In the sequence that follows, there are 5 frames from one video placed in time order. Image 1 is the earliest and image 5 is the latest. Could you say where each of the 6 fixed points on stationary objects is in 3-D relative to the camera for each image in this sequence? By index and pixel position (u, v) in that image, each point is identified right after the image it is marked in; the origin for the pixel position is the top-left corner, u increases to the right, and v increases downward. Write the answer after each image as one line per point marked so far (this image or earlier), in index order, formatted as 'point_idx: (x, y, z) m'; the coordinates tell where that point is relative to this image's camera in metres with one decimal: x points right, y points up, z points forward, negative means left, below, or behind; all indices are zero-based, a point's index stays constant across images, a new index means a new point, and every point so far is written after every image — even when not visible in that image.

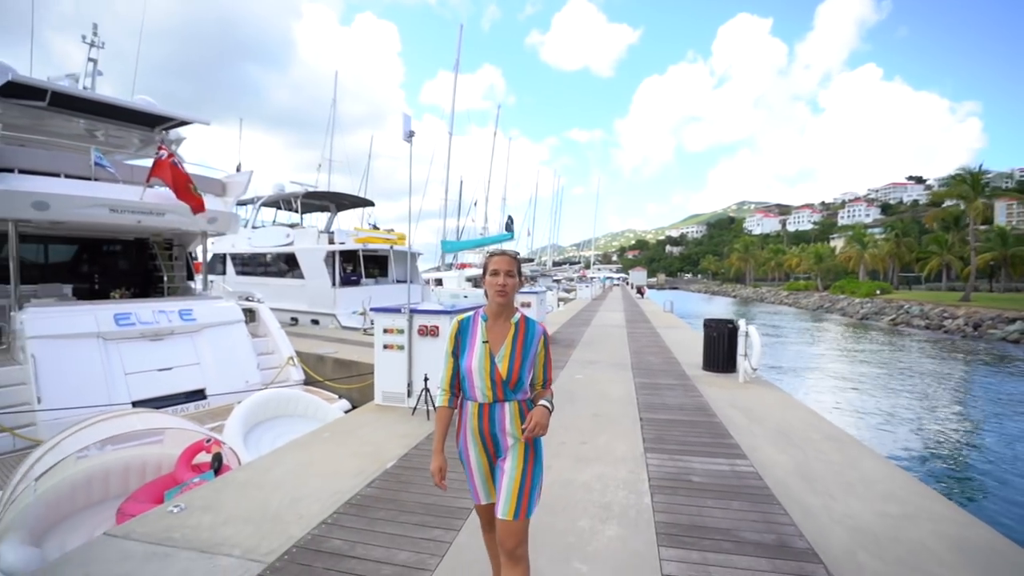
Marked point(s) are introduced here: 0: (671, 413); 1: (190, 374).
0: (+1.5, -1.2, +5.3) m
1: (-4.3, -1.2, +7.2) m
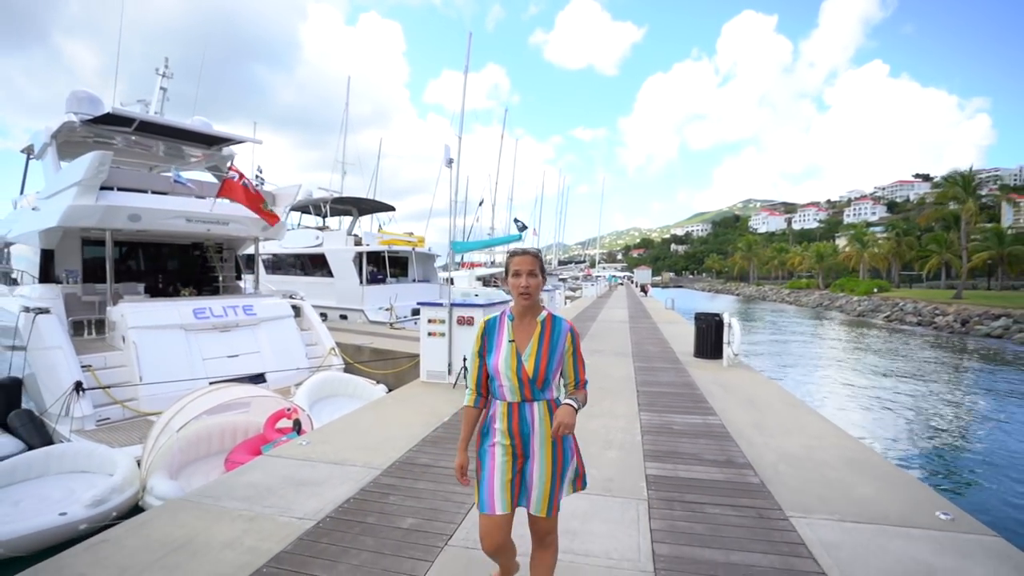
0: (+1.8, -1.2, +6.5) m
1: (-4.0, -1.1, +8.4) m
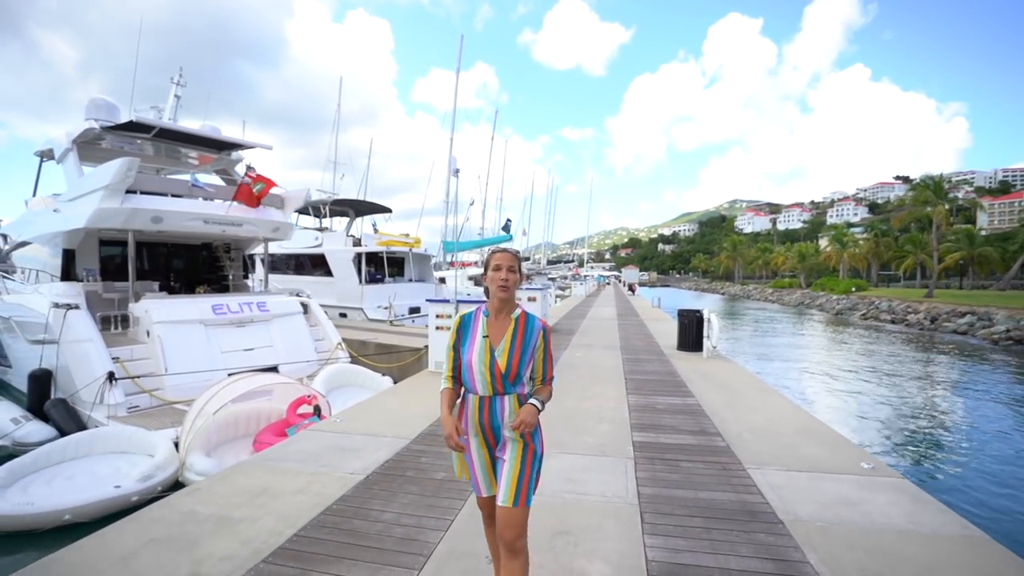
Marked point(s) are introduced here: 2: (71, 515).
0: (+1.8, -1.2, +7.2) m
1: (-4.1, -1.1, +9.0) m
2: (-4.0, -2.0, +4.9) m
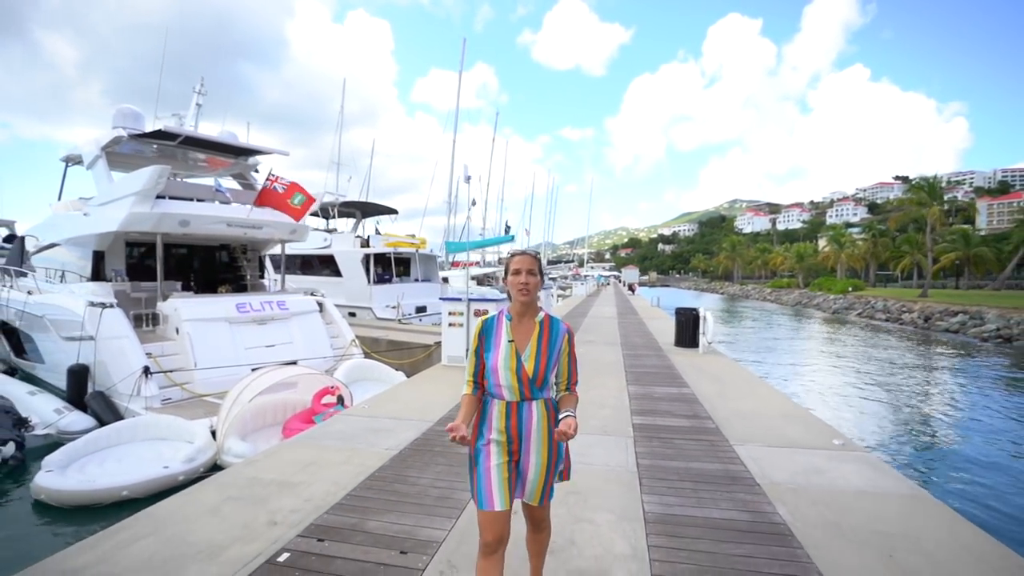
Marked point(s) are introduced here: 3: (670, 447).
0: (+1.9, -1.1, +7.8) m
1: (-4.0, -1.1, +9.5) m
2: (-3.9, -2.0, +5.5) m
3: (+1.2, -1.2, +4.2) m
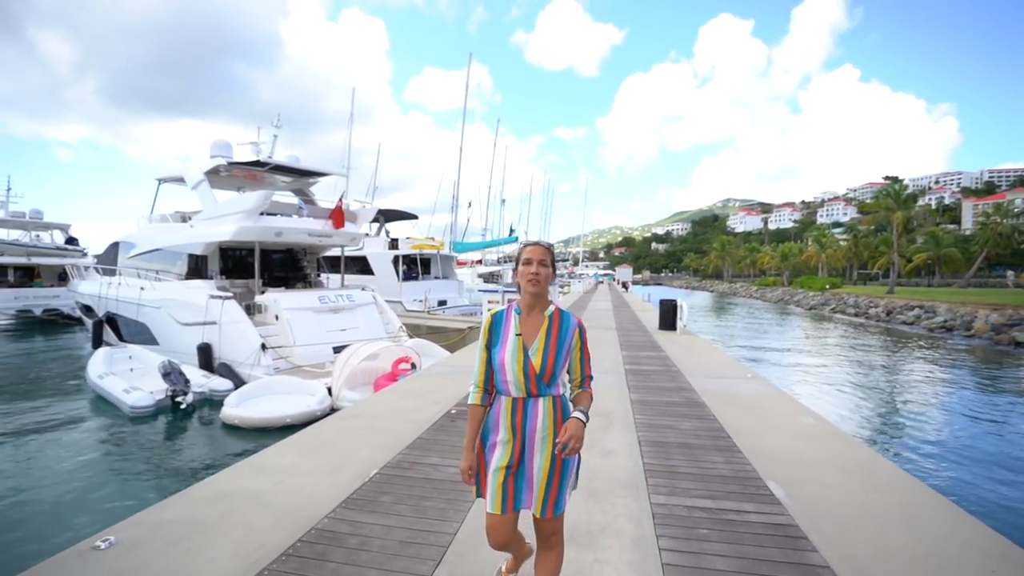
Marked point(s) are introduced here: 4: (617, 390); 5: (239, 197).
0: (+2.4, -1.0, +10.5) m
1: (-3.5, -1.0, +12.2) m
2: (-3.4, -2.0, +8.1) m
3: (+1.7, -1.1, +6.9) m
4: (+1.2, -1.2, +6.2) m
5: (-5.9, +2.0, +11.6) m
